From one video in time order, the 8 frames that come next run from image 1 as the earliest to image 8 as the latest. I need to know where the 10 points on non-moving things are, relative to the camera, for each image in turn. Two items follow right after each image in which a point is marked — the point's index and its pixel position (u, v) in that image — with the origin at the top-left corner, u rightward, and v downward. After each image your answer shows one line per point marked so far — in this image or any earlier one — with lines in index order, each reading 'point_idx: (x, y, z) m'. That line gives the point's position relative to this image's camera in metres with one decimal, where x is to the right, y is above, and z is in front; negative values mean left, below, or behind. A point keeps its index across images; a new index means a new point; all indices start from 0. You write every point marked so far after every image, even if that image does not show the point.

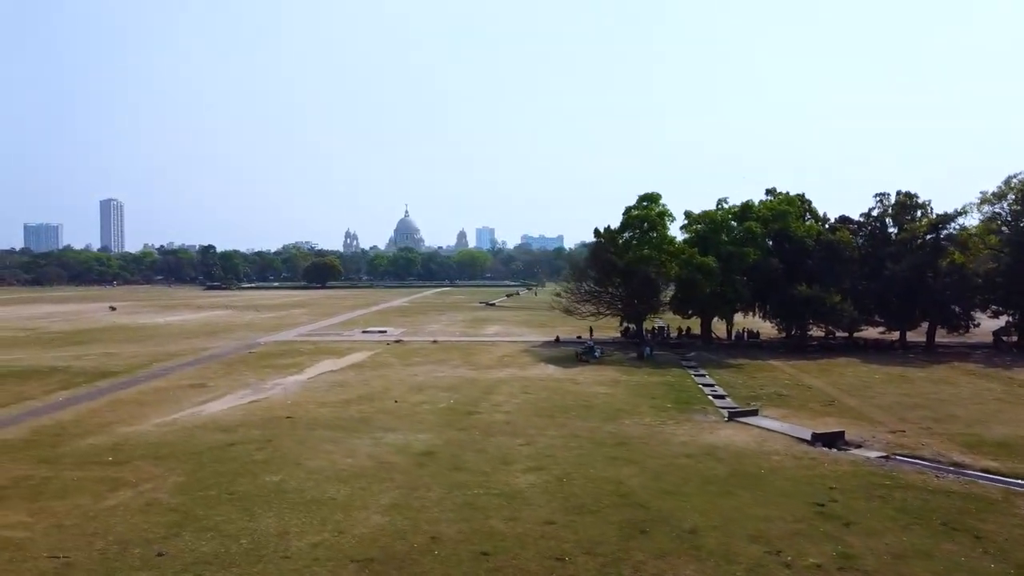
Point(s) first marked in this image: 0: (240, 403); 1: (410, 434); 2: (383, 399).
0: (-5.7, -2.4, +16.8) m
1: (-1.7, -2.5, +13.8) m
2: (-2.7, -2.4, +17.2) m
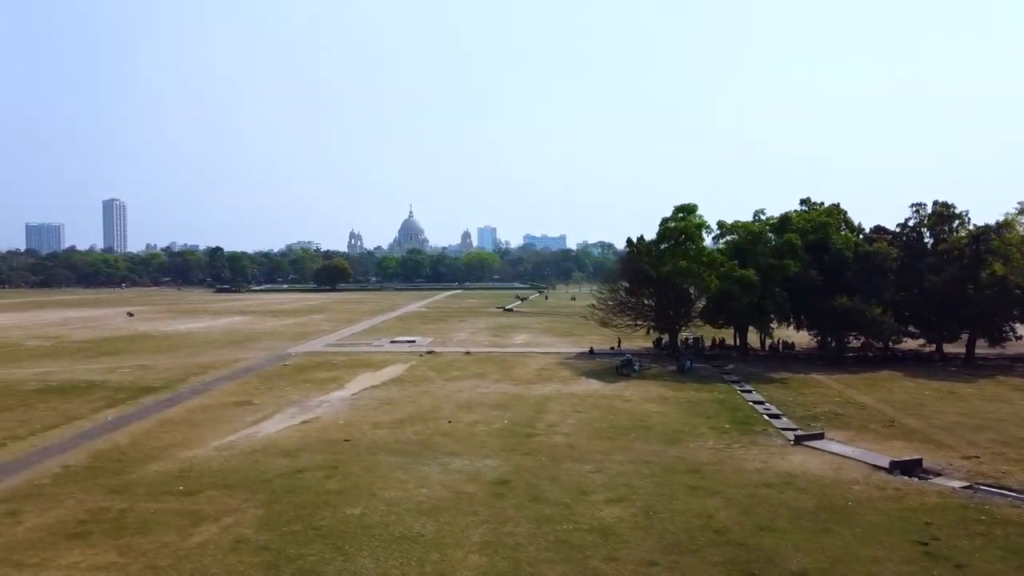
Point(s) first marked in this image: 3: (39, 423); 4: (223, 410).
0: (-4.5, -2.8, +16.7) m
1: (-0.6, -2.9, +13.6) m
2: (-1.6, -2.8, +17.1) m
3: (-9.8, -2.8, +16.8) m
4: (-6.6, -2.8, +18.4) m
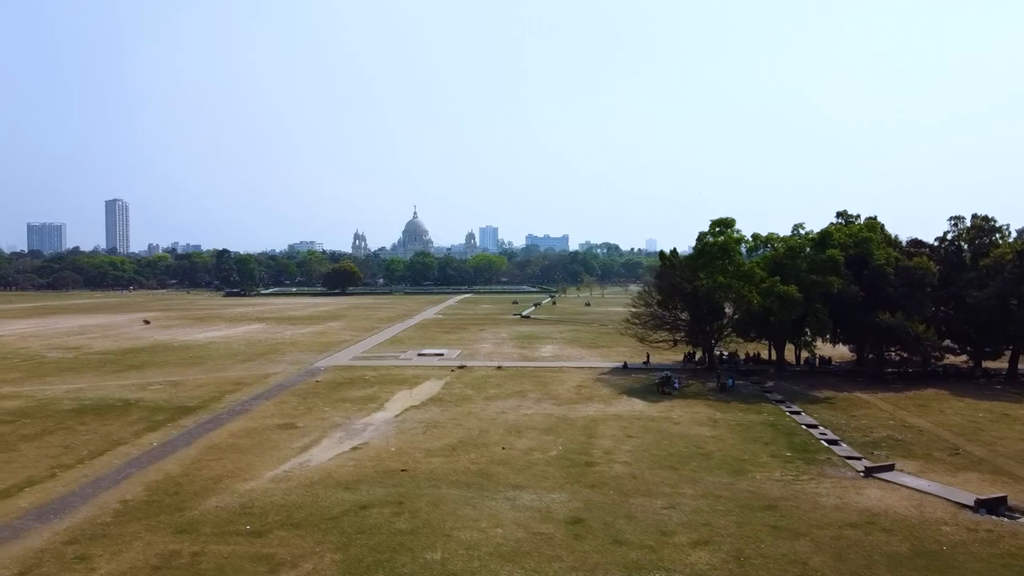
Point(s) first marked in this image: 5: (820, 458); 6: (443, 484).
0: (-3.4, -3.3, +16.4) m
1: (+0.5, -3.4, +13.3) m
2: (-0.5, -3.3, +16.8) m
3: (-8.7, -3.3, +16.5) m
4: (-5.5, -3.3, +18.0) m
5: (+5.9, -3.2, +15.3) m
6: (-1.2, -3.4, +13.9) m
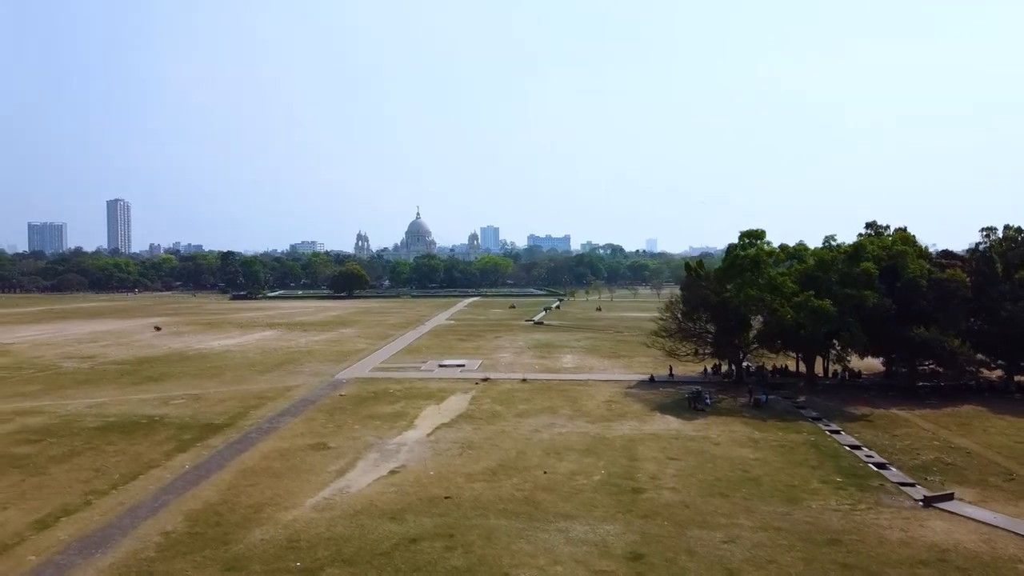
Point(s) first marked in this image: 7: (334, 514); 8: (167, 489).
0: (-2.6, -3.7, +16.0) m
1: (+1.3, -3.8, +12.9) m
2: (+0.4, -3.7, +16.4) m
3: (-7.9, -3.7, +16.1) m
4: (-4.6, -3.7, +17.7) m
5: (+6.7, -3.6, +15.0) m
6: (-0.4, -3.8, +13.5) m
7: (-3.0, -3.8, +13.6) m
8: (-6.4, -3.8, +15.1) m
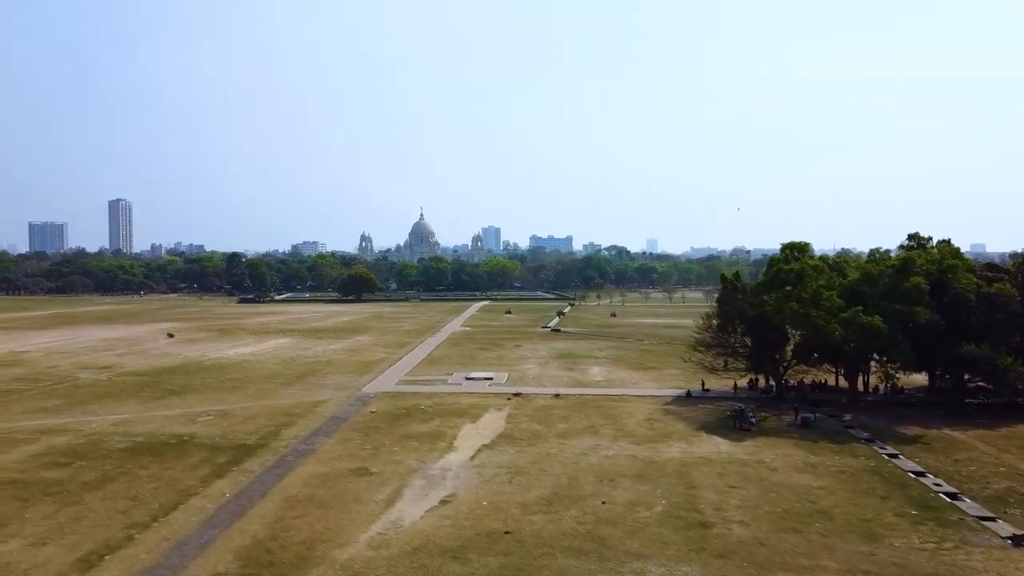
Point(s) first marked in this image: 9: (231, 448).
0: (-1.5, -4.1, +15.3) m
1: (+2.4, -4.2, +12.2) m
2: (+1.4, -4.1, +15.7) m
3: (-6.8, -4.1, +15.4) m
4: (-3.6, -4.1, +17.0) m
5: (+7.8, -4.1, +14.3) m
6: (+0.7, -4.2, +12.8) m
7: (-1.9, -4.2, +12.9) m
8: (-5.4, -4.2, +14.4) m
9: (-6.9, -3.9, +19.8) m
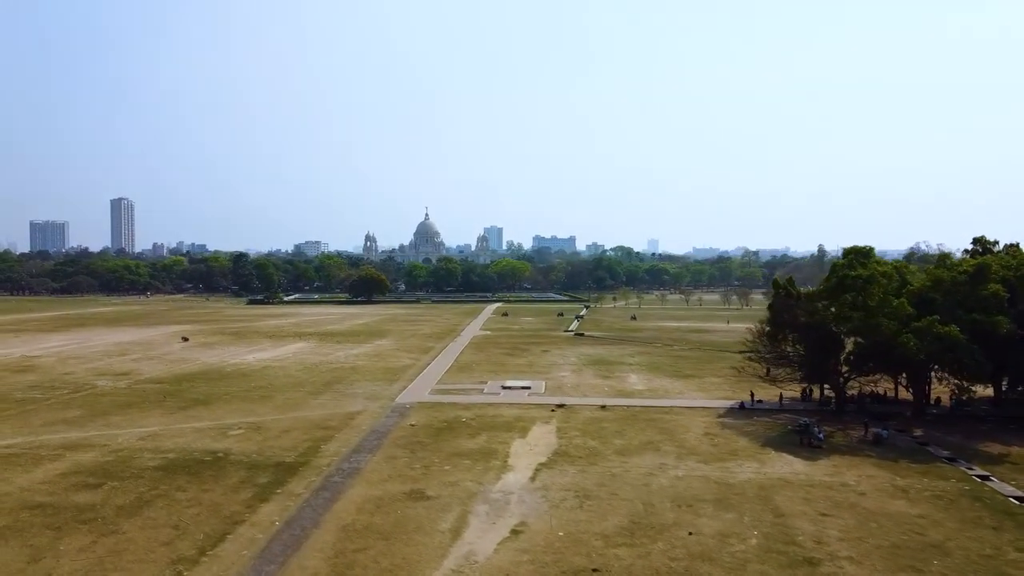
0: (-0.1, -4.3, +14.0) m
1: (+3.8, -4.4, +10.9) m
2: (+2.8, -4.3, +14.4) m
3: (-5.4, -4.3, +14.1) m
4: (-2.2, -4.2, +15.6) m
5: (+9.1, -4.3, +13.0) m
6: (+2.1, -4.4, +11.5) m
7: (-0.6, -4.4, +11.6) m
8: (-4.0, -4.3, +13.0) m
9: (-5.5, -4.1, +18.5) m
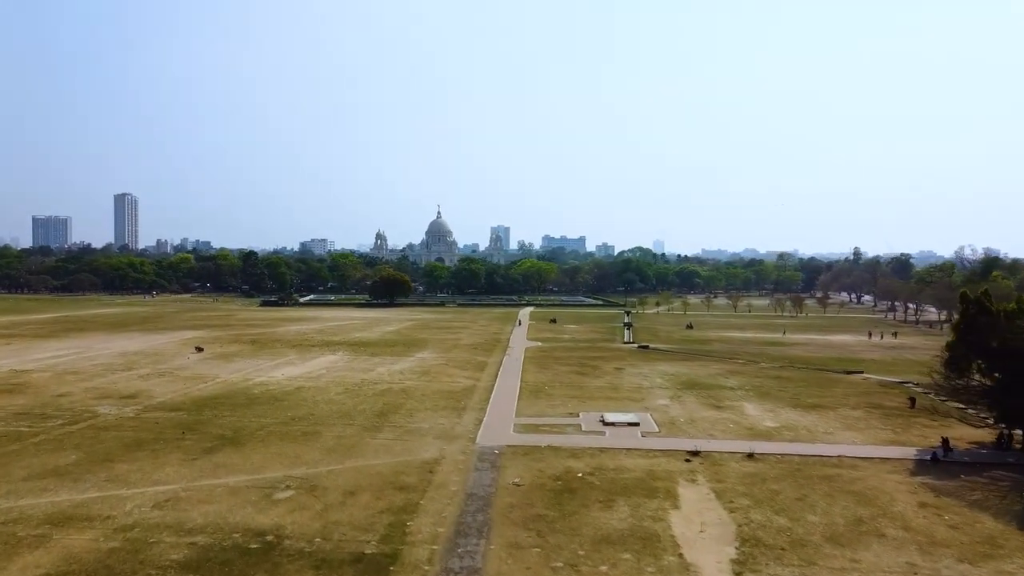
0: (+2.8, -4.6, +8.2) m
1: (+6.7, -4.8, +5.2) m
2: (+5.7, -4.6, +8.6) m
3: (-2.5, -4.5, +8.4) m
4: (+0.7, -4.5, +9.9) m
5: (+12.0, -4.7, +7.2) m
6: (+5.0, -4.7, +5.7) m
7: (+2.4, -4.7, +5.9) m
8: (-1.1, -4.6, +7.3) m
9: (-2.6, -4.4, +12.8) m
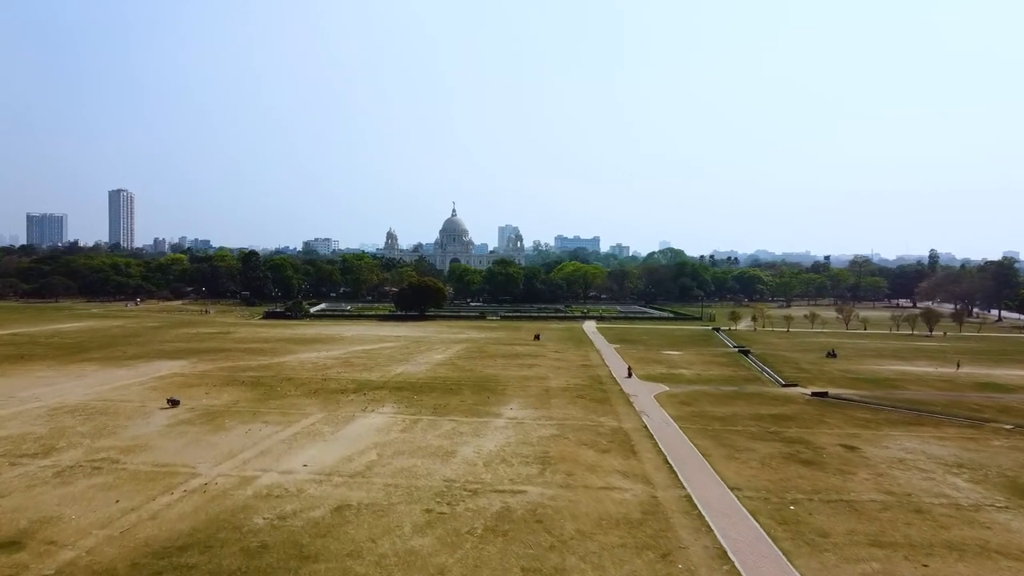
0: (+7.2, -5.4, -5.6) m
1: (+11.1, -5.6, -8.7) m
2: (+10.2, -5.4, -5.2) m
3: (+1.9, -5.3, -5.4) m
4: (+5.2, -5.3, -3.9) m
5: (+16.5, -5.5, -6.6) m
6: (+9.5, -5.5, -8.1) m
7: (+6.8, -5.5, -8.0) m
8: (+3.4, -5.4, -6.5) m
9: (+1.9, -5.1, -1.0) m
